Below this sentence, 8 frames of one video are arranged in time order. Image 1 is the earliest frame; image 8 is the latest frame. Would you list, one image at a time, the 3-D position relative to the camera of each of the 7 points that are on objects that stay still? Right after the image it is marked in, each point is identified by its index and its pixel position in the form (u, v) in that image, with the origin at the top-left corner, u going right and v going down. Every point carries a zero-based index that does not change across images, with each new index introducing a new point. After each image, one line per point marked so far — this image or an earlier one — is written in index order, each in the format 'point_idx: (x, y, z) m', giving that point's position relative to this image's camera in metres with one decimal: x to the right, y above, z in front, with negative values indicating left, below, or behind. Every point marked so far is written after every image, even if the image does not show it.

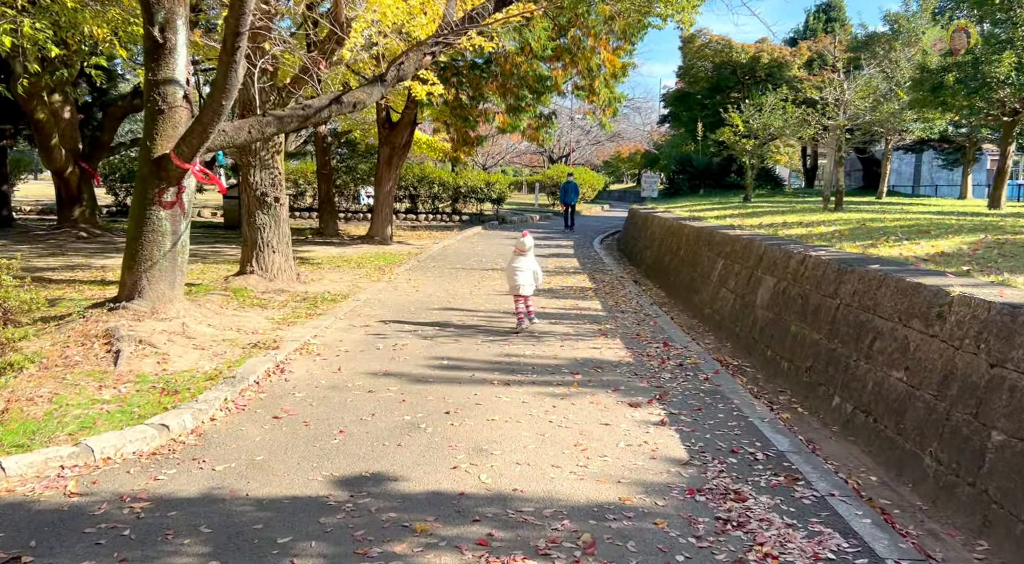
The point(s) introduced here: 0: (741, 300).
0: (+2.4, -0.2, +9.6) m
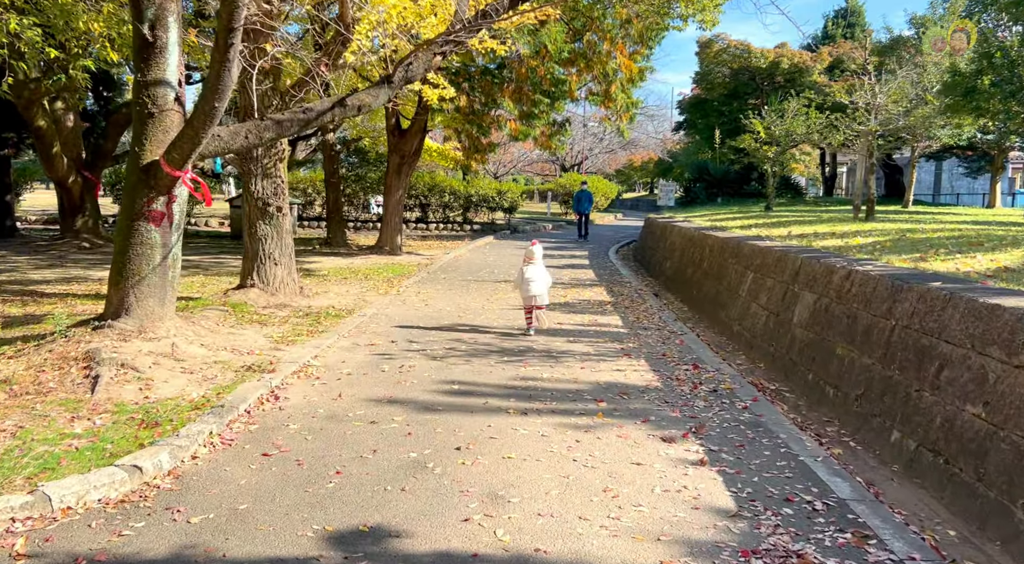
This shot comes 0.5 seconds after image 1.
0: (+2.6, -0.3, +8.9) m
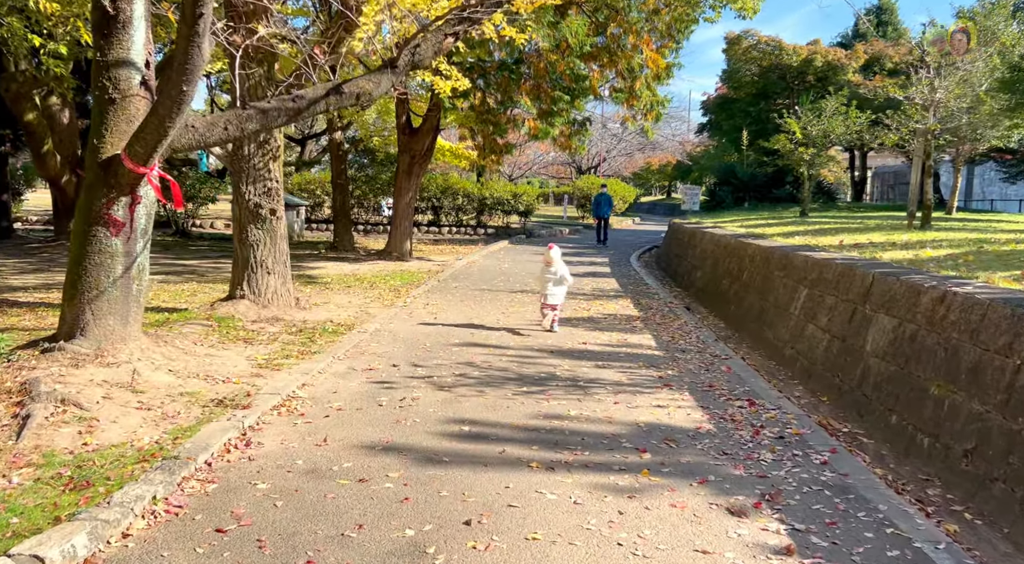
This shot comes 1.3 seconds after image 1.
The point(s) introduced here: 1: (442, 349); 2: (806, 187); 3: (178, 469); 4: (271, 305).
0: (+2.8, -0.5, +7.6) m
1: (-0.7, -0.6, +8.8) m
2: (+6.4, +2.1, +19.9) m
3: (-1.7, -1.0, +4.8) m
4: (-2.8, -0.3, +10.5) m
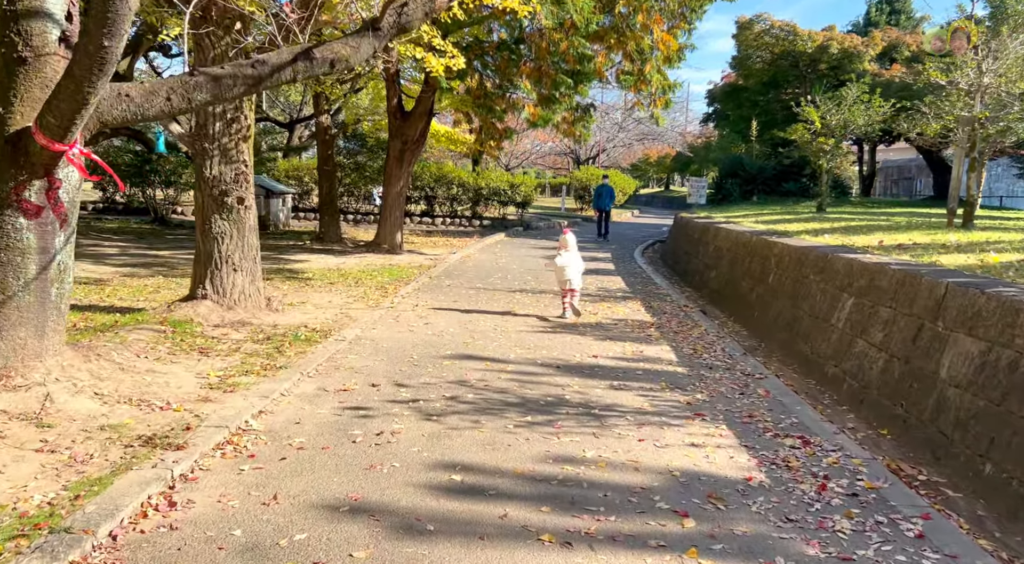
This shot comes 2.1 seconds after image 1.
0: (+2.8, -0.6, +6.4) m
1: (-0.7, -0.7, +7.5) m
2: (+6.4, +2.1, +18.6) m
3: (-1.7, -1.0, +3.5) m
4: (-2.8, -0.2, +9.2) m
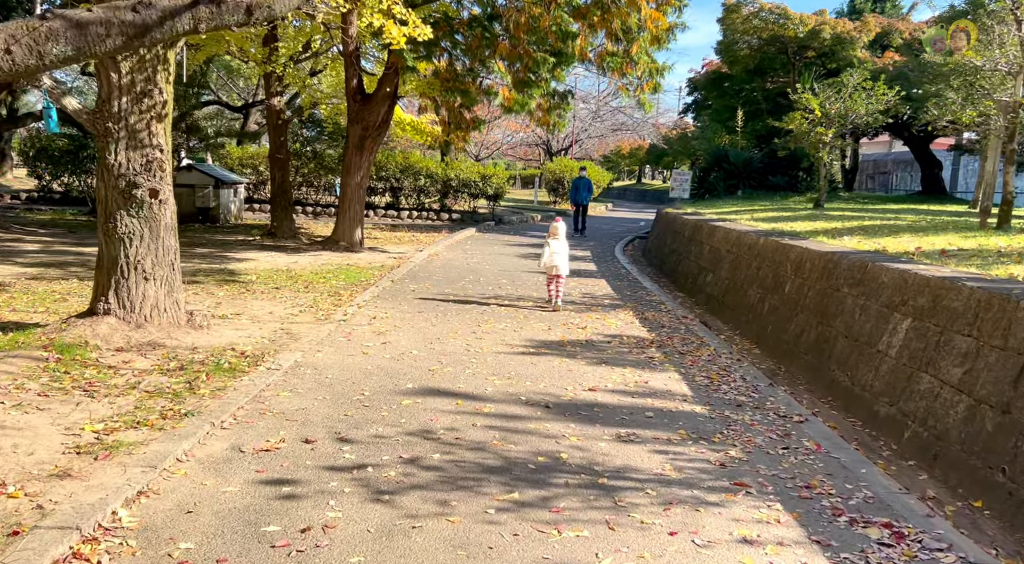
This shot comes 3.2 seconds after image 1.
0: (+2.7, -0.7, +4.9) m
1: (-0.8, -0.8, +5.9) m
2: (+5.9, +2.0, +17.2) m
3: (-1.7, -1.2, +1.9) m
4: (-3.0, -0.3, +7.5) m
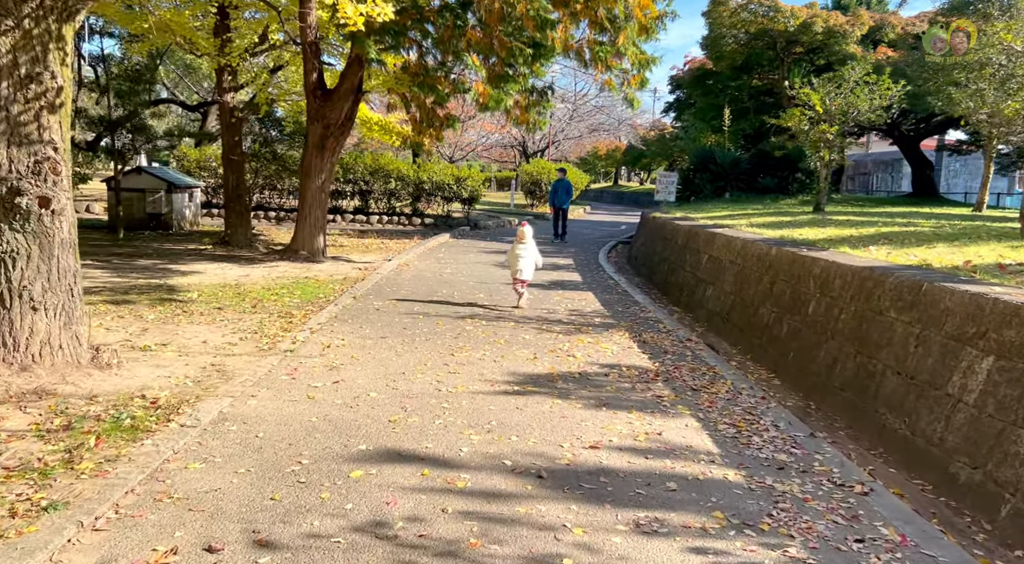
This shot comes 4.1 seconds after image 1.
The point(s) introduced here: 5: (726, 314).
0: (+2.6, -0.9, +3.5) m
1: (-0.9, -1.0, +4.5) m
2: (+5.5, +1.9, +16.0) m
3: (-1.7, -1.4, +0.4) m
4: (-3.1, -0.5, +6.0) m
5: (+2.4, -0.3, +10.4) m
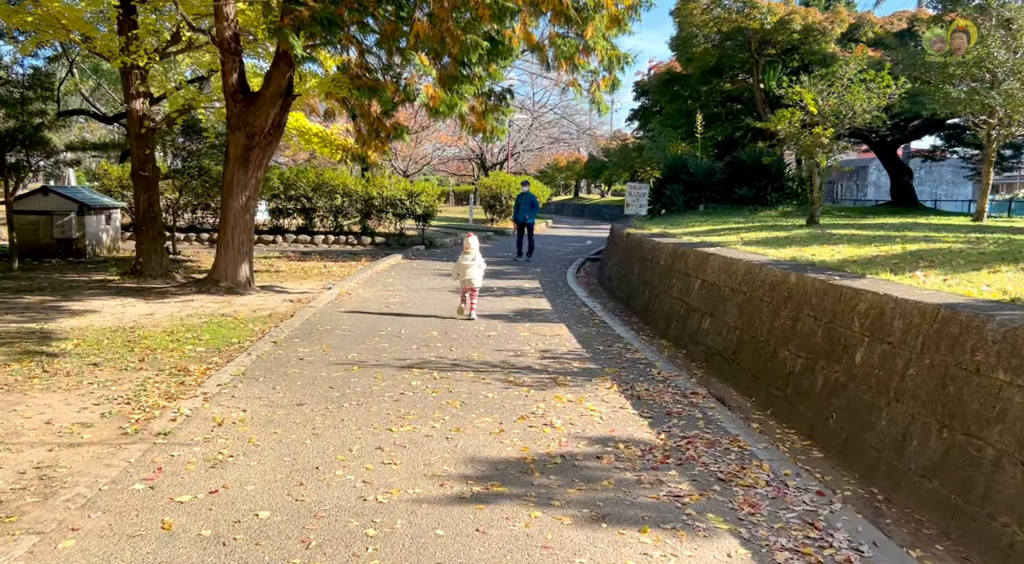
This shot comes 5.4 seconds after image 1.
0: (+2.5, -1.1, +1.6) m
1: (-1.0, -1.3, +2.4) m
2: (+4.8, +1.5, +14.2) m
3: (-1.6, -1.6, -1.6) m
4: (-3.3, -0.9, +3.9) m
5: (+2.0, -0.7, +8.5) m
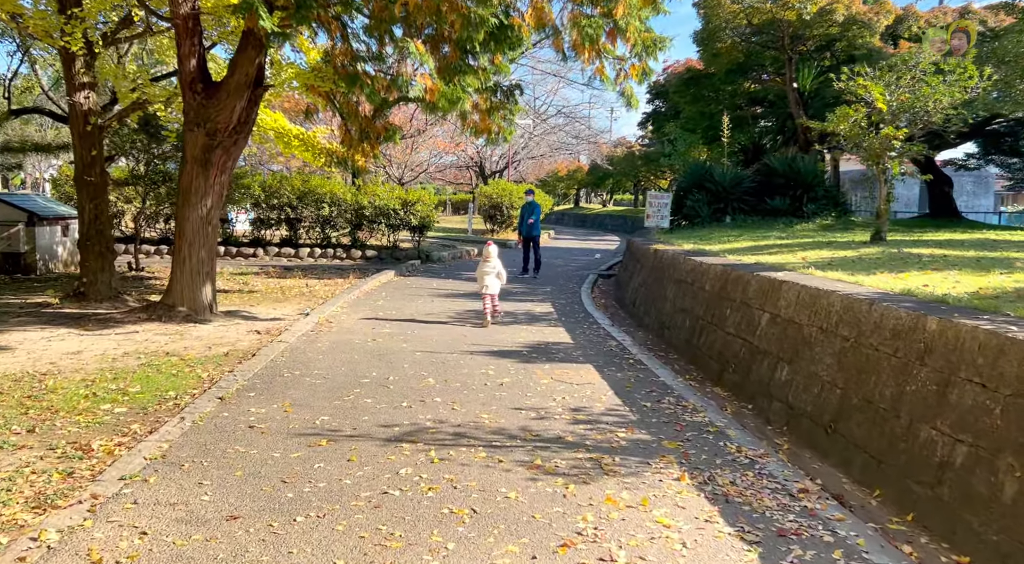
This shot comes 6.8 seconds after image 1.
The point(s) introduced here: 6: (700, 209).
0: (+2.7, -1.3, -0.5) m
1: (-0.8, -1.5, +0.2) m
2: (+4.9, +1.2, +12.1) m
3: (-1.4, -1.8, -3.8) m
4: (-3.1, -1.1, +1.7) m
5: (+2.2, -0.9, +6.3) m
6: (+4.1, +1.6, +19.7) m
